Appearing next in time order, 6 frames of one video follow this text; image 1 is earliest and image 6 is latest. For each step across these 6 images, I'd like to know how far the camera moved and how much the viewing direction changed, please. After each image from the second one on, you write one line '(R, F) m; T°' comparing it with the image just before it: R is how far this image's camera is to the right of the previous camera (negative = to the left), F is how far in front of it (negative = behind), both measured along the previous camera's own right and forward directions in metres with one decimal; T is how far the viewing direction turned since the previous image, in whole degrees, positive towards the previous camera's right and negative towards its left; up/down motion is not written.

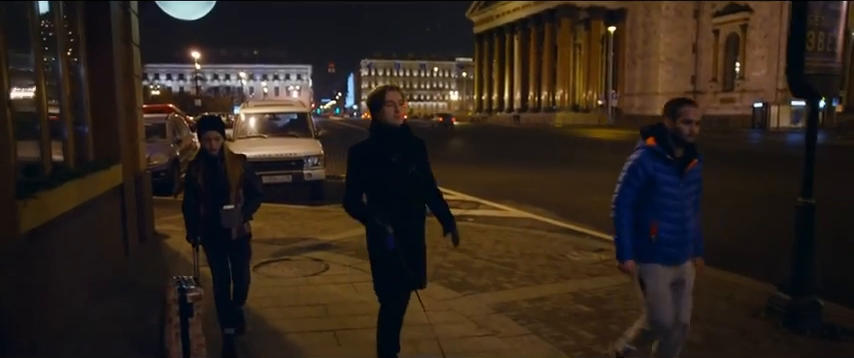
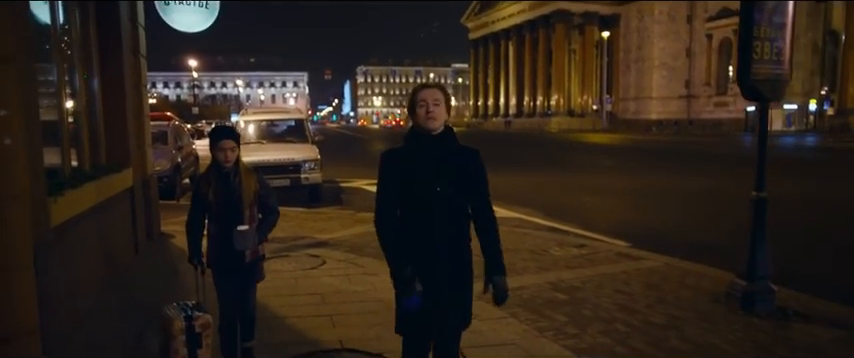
(+0.1, -0.5) m; 0°
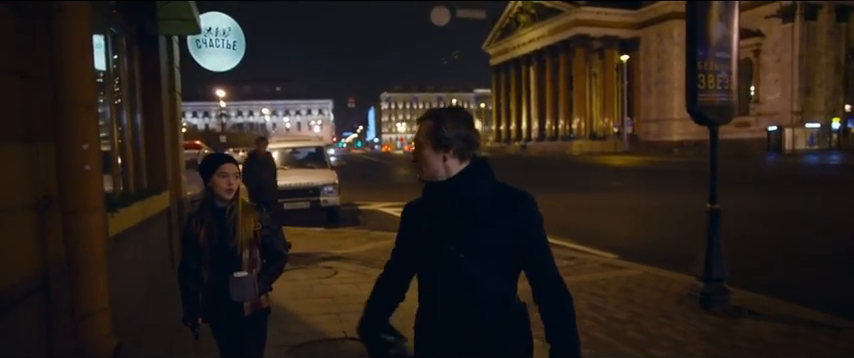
(+0.3, -1.0) m; -2°
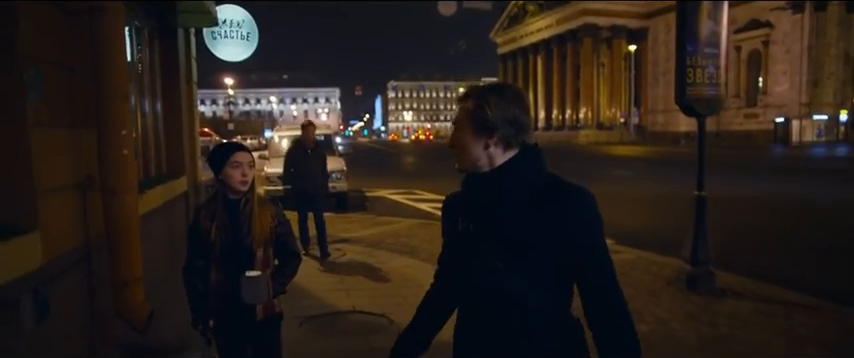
(0.0, -0.5) m; -1°
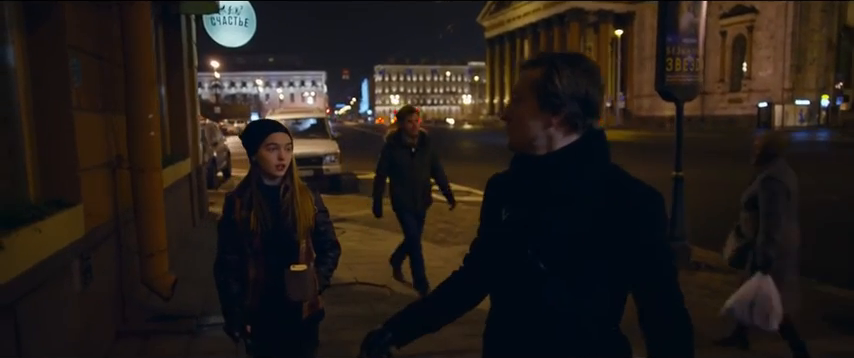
(-0.1, -0.5) m; +1°
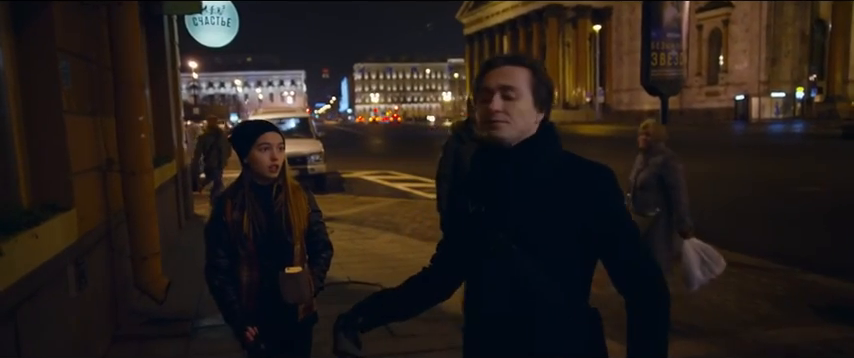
(-0.1, 0.0) m; +1°
